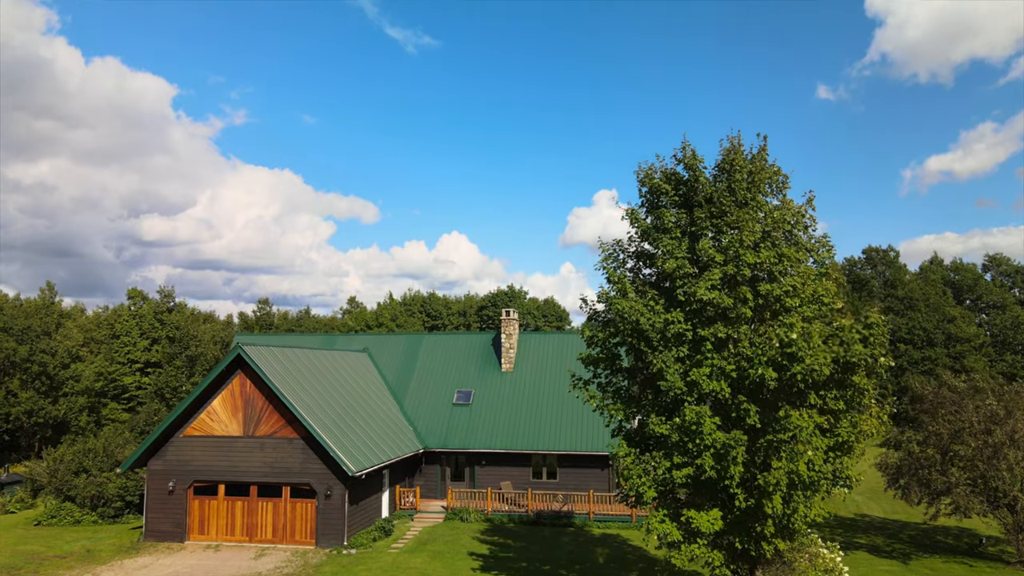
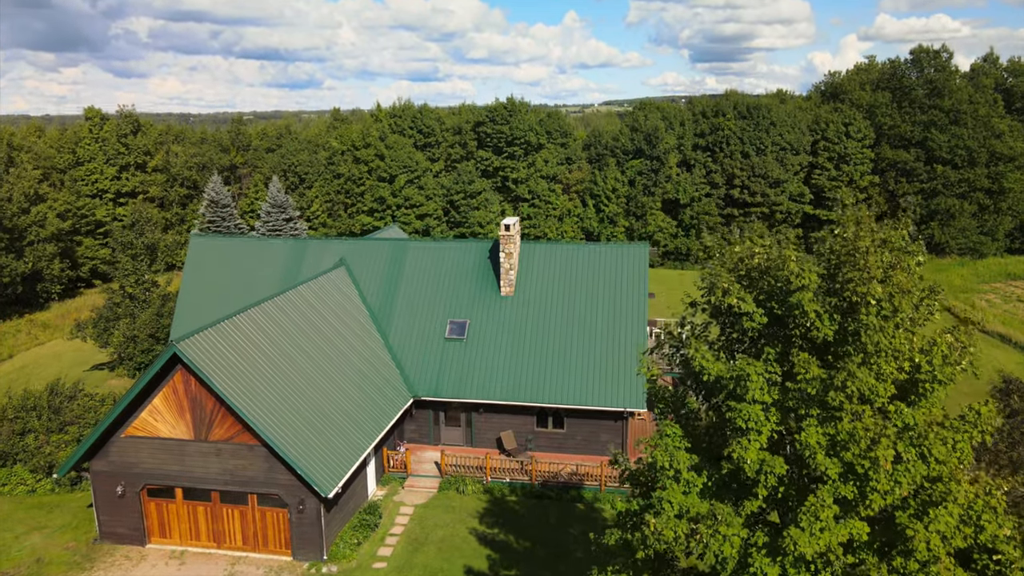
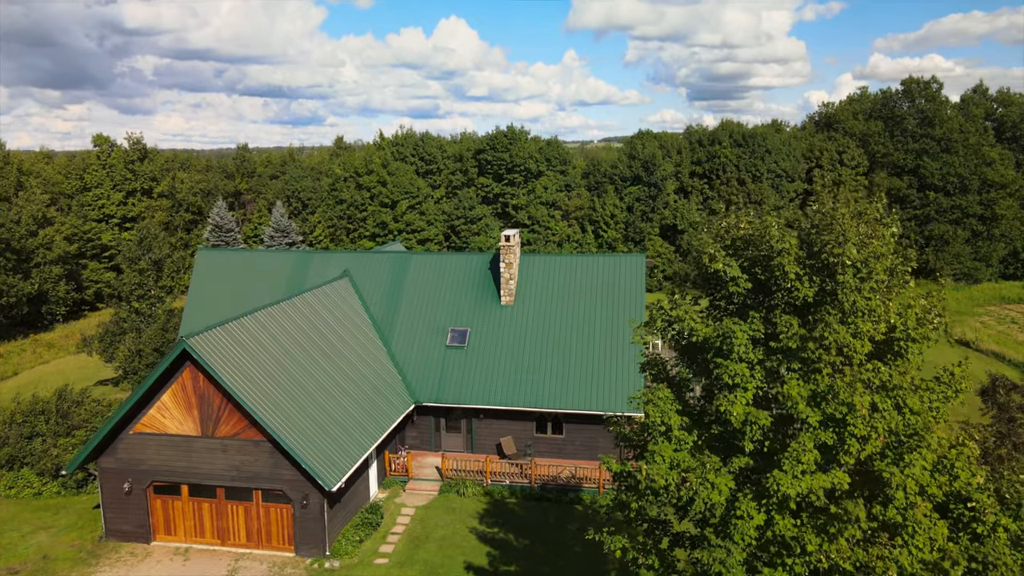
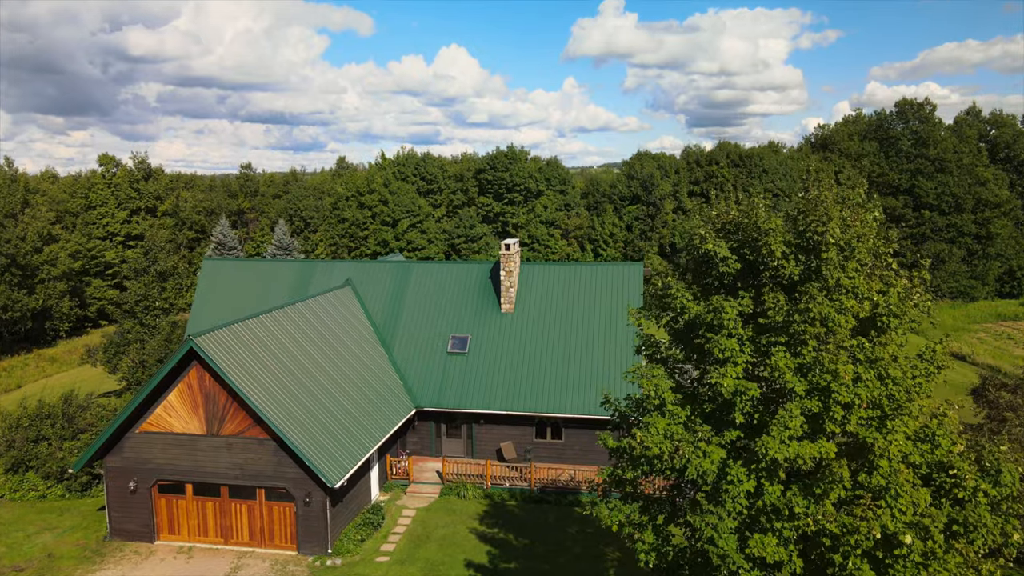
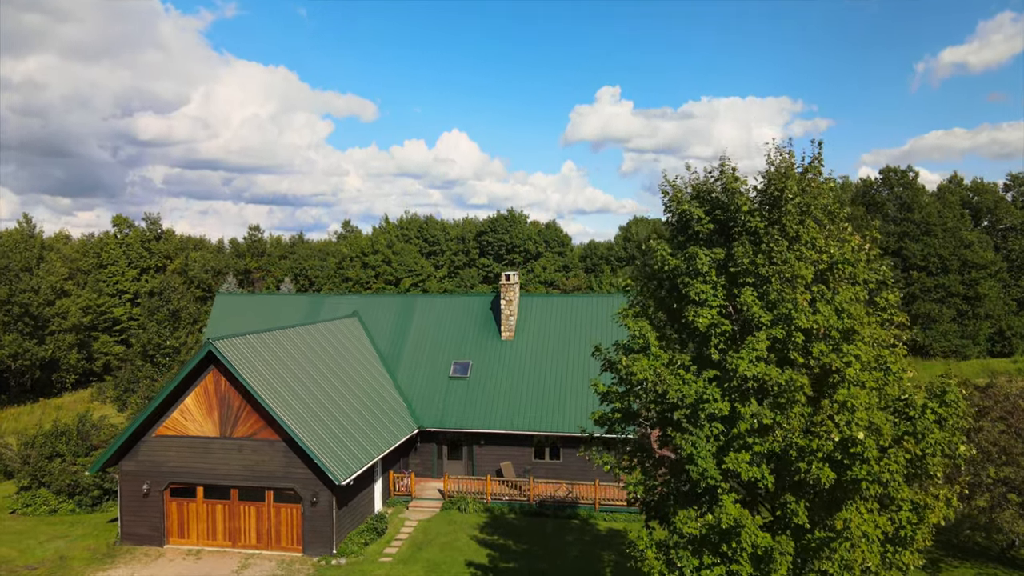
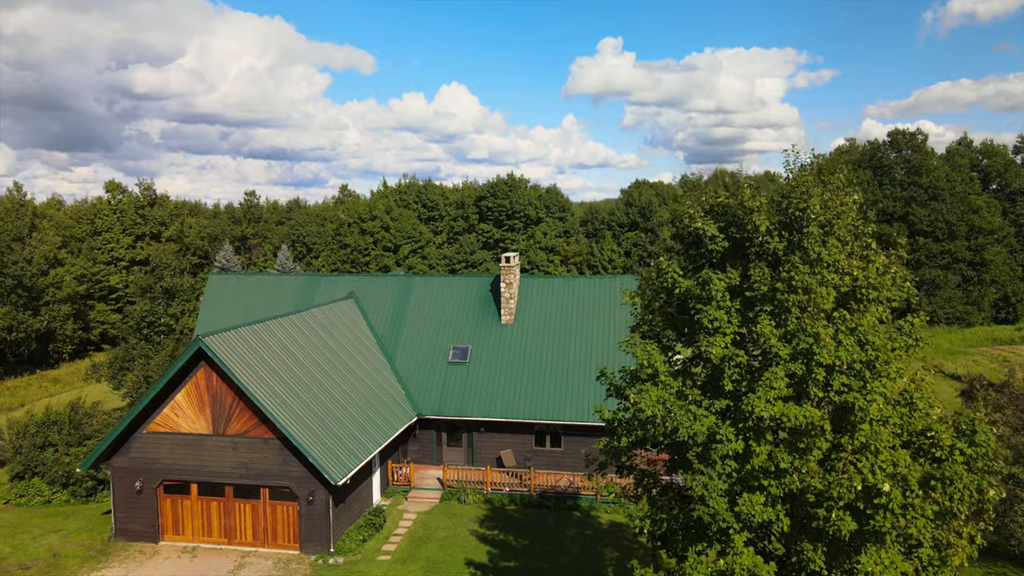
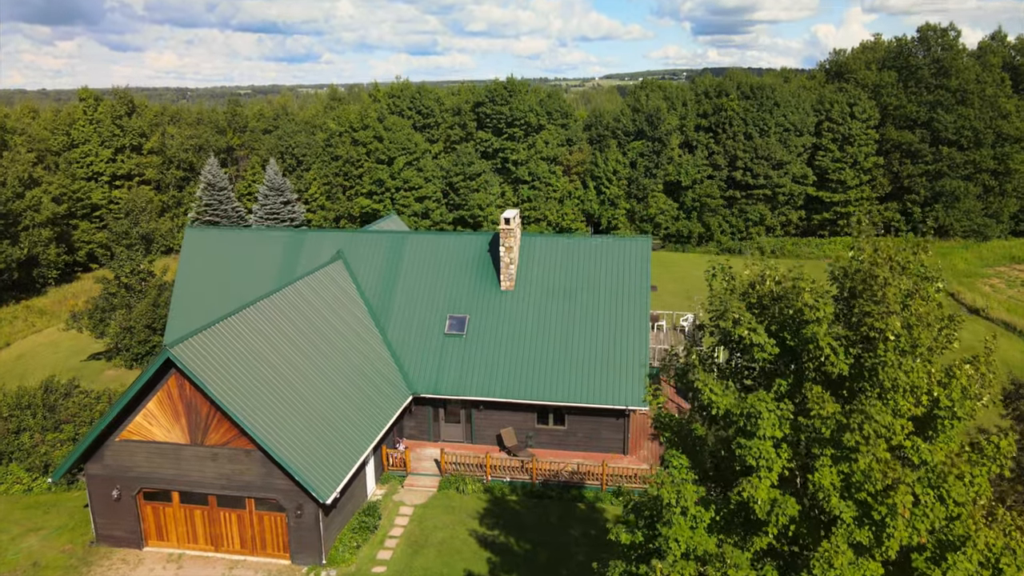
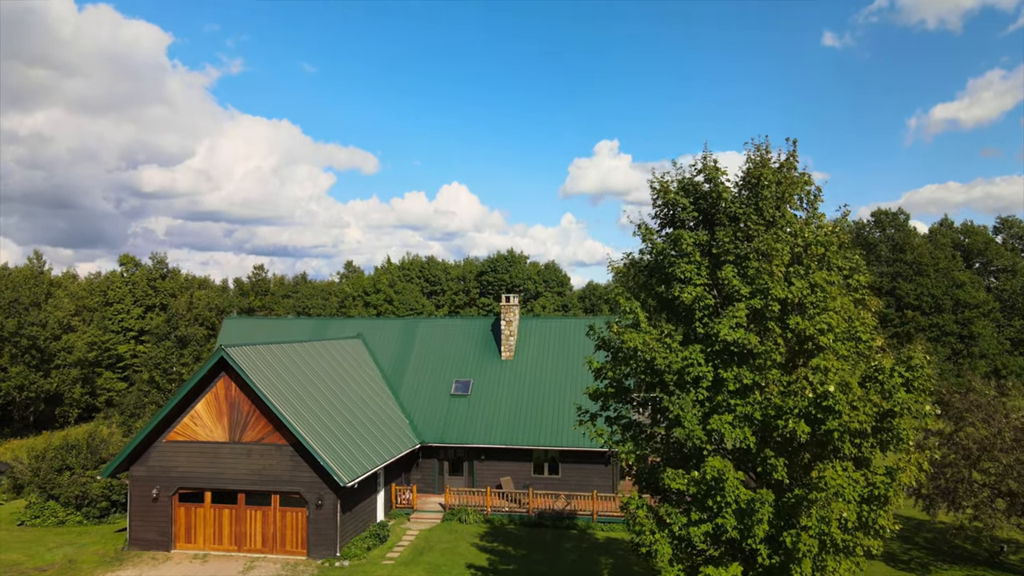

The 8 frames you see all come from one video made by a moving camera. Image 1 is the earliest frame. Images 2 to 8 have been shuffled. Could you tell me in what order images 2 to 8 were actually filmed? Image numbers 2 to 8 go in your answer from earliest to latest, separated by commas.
8, 5, 6, 4, 3, 2, 7
